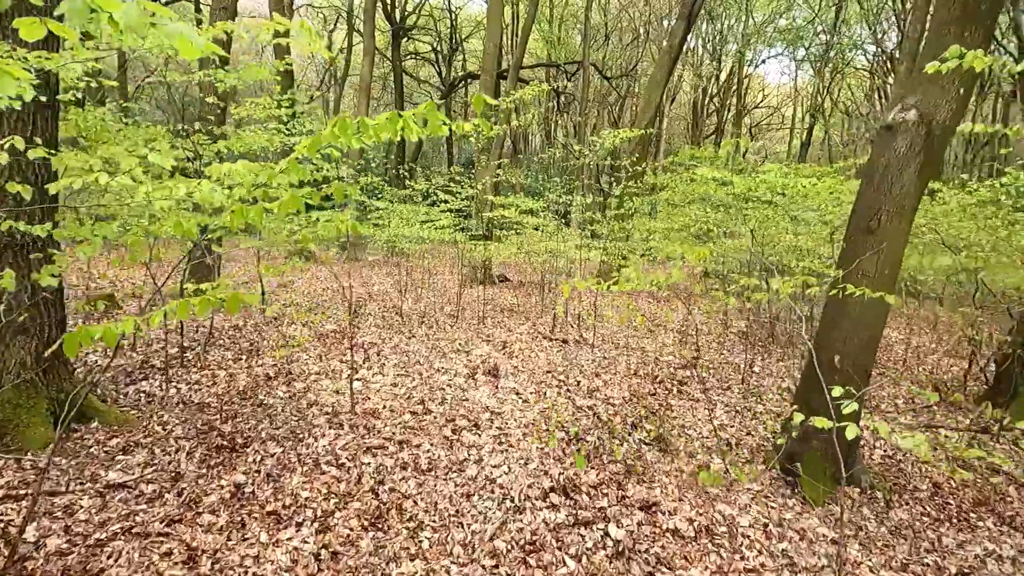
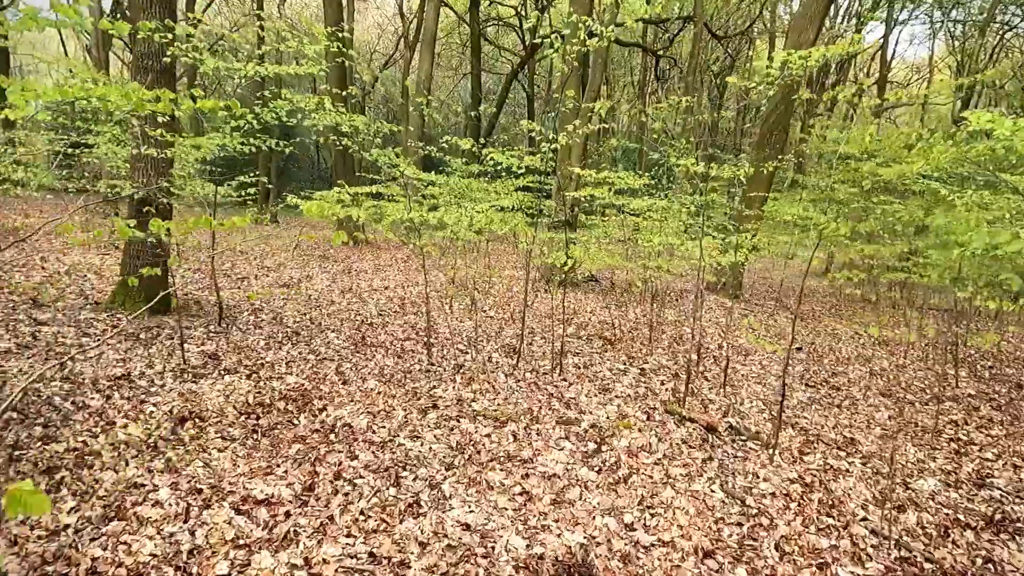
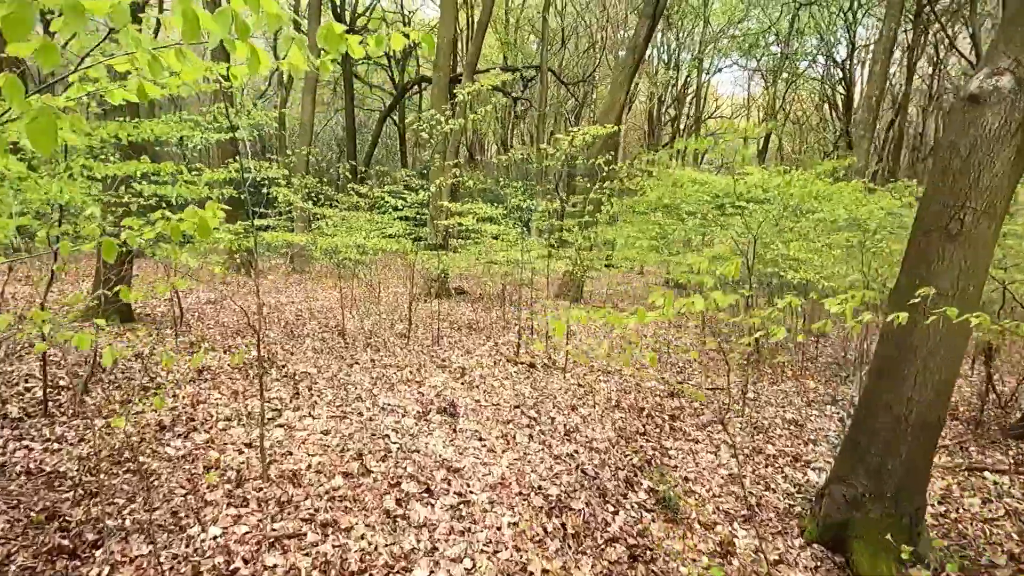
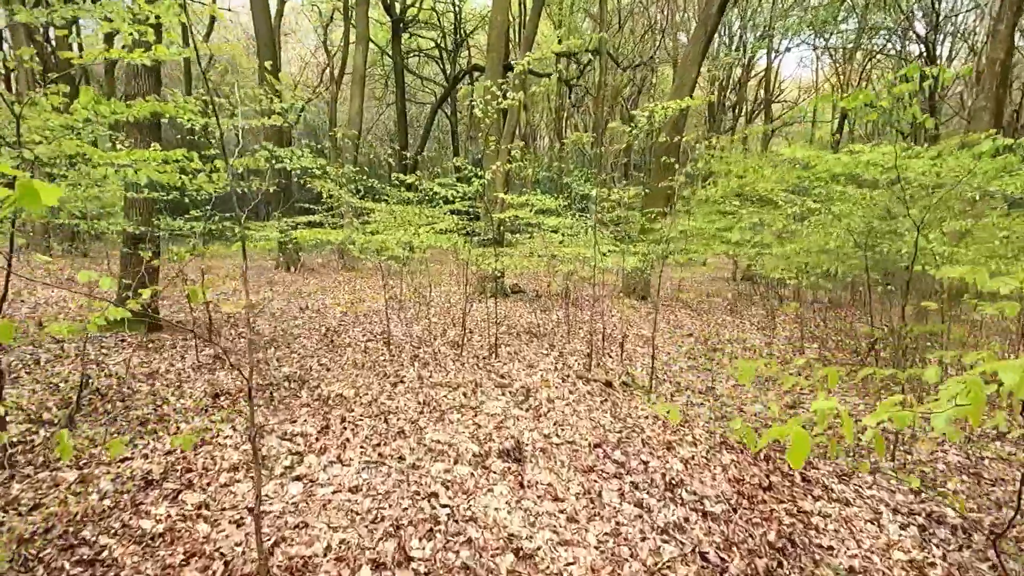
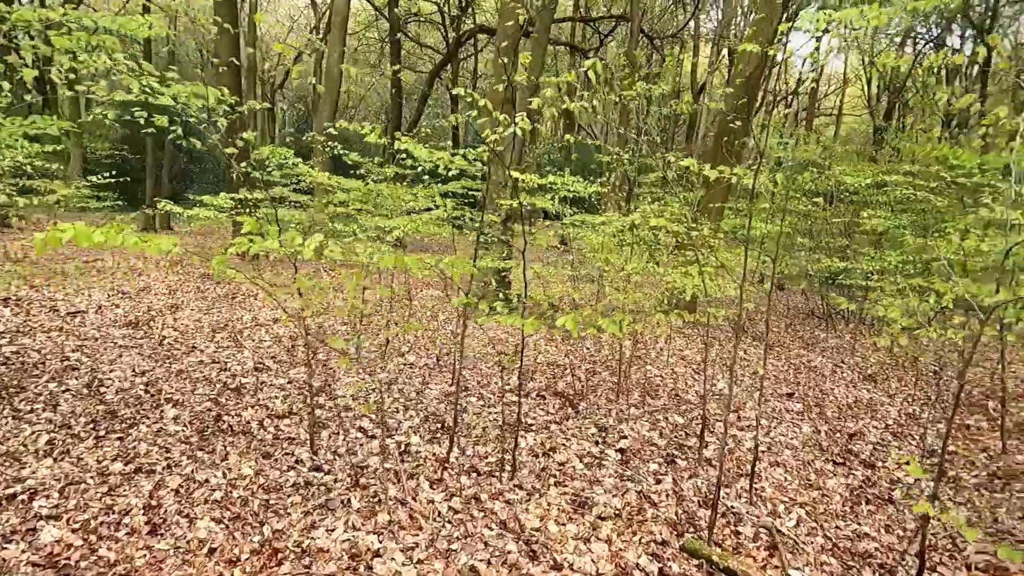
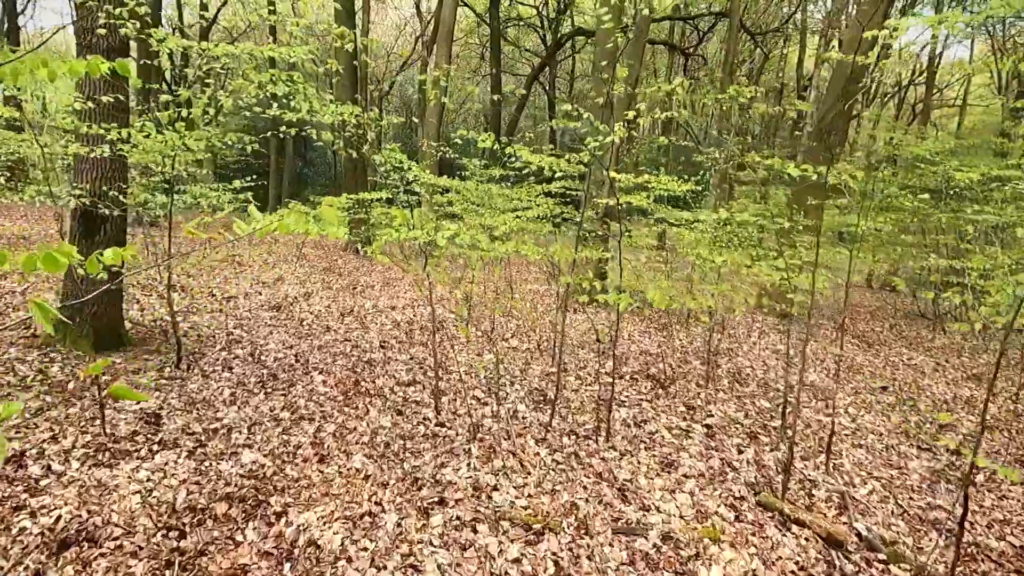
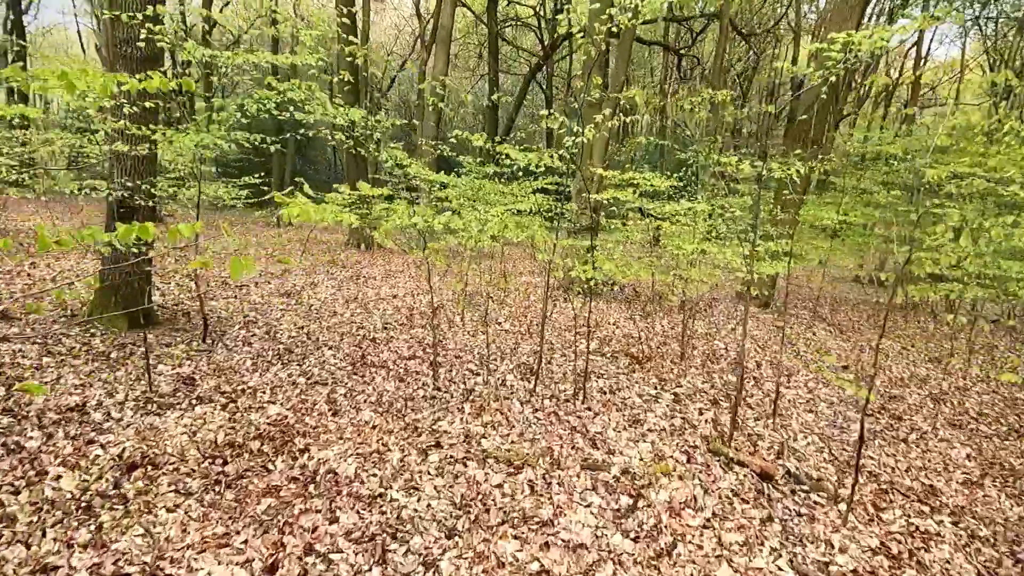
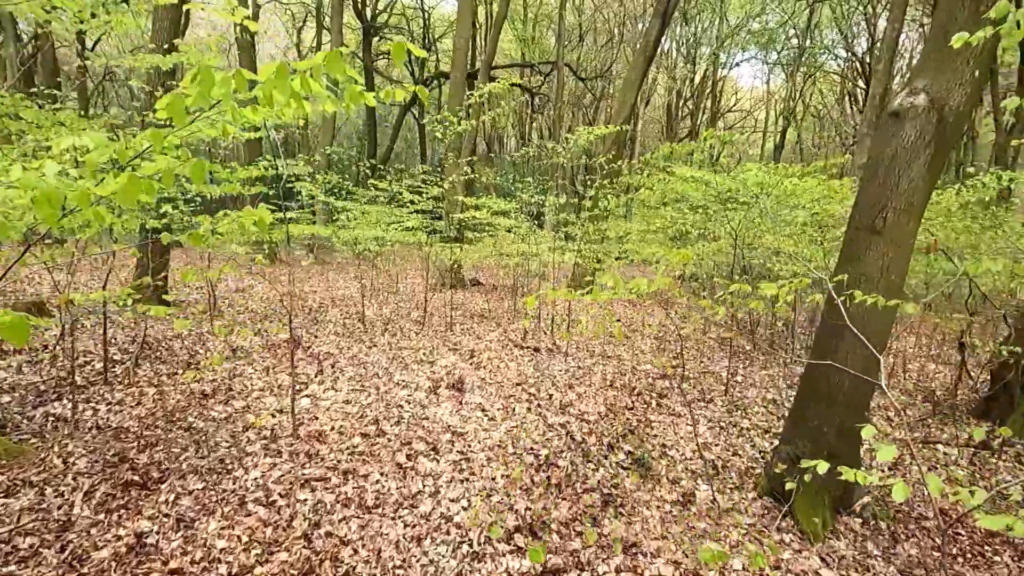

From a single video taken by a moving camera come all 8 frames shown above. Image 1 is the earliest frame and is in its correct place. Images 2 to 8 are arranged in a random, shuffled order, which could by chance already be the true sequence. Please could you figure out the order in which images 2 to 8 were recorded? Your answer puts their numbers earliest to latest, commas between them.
8, 3, 4, 2, 7, 6, 5
